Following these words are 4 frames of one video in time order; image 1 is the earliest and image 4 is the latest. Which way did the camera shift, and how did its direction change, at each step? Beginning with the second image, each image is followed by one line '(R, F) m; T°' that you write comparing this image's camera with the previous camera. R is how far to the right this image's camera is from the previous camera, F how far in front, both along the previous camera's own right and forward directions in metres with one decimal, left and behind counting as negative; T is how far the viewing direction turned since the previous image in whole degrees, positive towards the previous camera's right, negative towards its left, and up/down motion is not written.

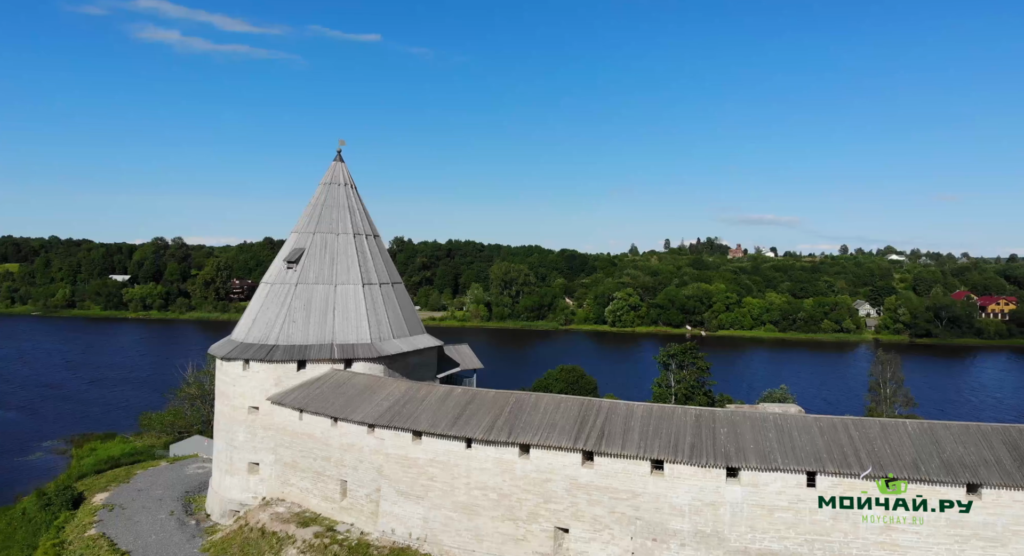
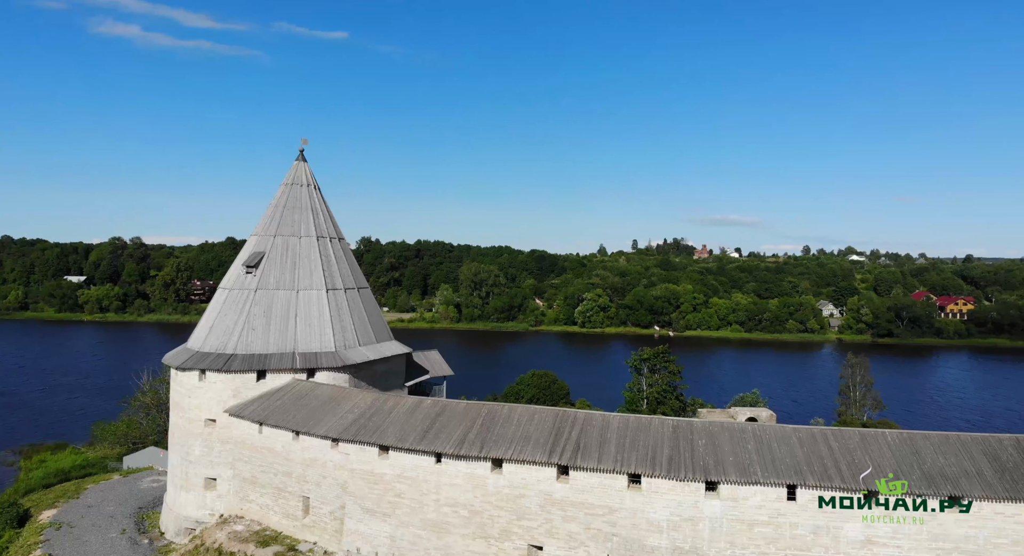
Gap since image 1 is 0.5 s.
(0.0, +0.6) m; +3°
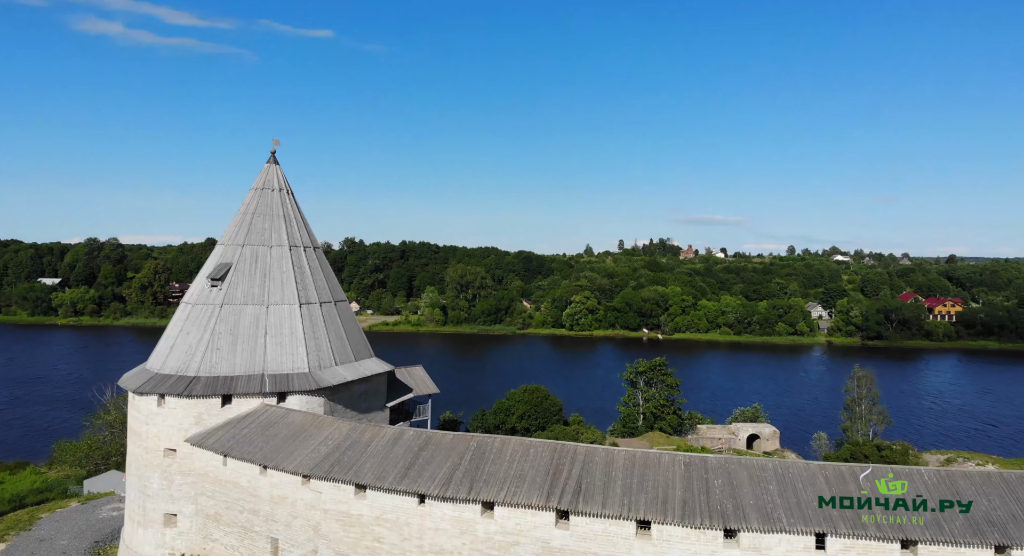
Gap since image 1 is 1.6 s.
(-0.1, +1.5) m; +1°
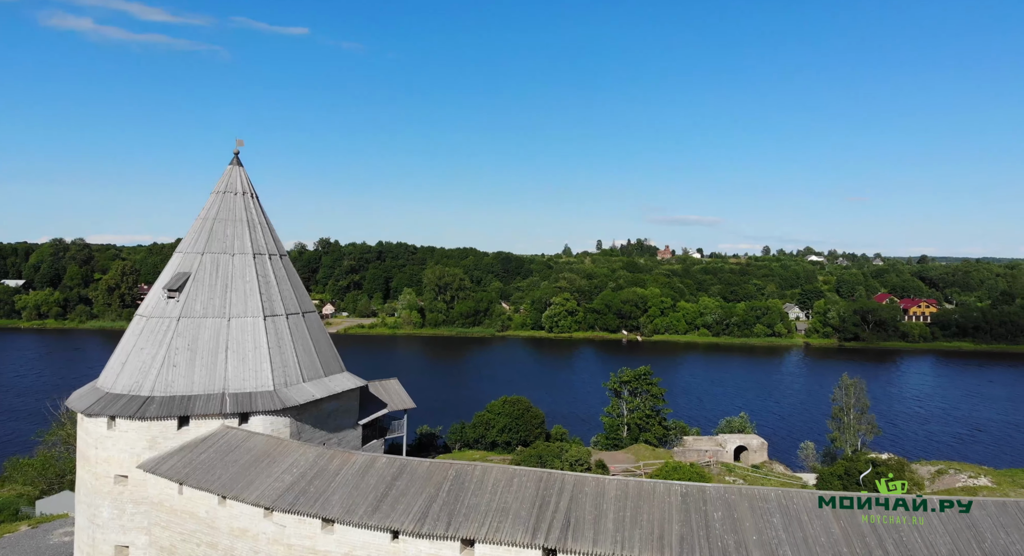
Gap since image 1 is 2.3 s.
(-0.1, +1.0) m; +2°
